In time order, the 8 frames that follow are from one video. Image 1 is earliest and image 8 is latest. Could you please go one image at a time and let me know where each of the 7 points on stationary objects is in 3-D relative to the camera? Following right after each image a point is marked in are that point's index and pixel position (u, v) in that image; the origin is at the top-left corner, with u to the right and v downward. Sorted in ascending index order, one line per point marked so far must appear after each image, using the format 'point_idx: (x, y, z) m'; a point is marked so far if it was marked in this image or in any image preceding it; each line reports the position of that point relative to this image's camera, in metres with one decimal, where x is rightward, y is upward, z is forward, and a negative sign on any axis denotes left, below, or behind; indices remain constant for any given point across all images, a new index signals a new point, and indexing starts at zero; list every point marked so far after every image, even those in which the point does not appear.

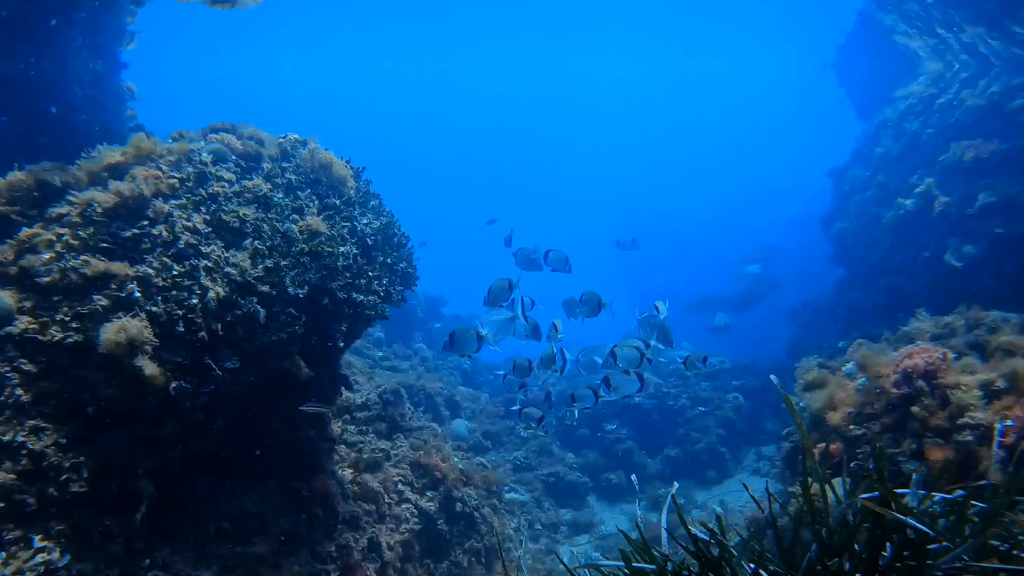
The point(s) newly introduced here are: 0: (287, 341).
0: (-1.5, -0.4, +4.7) m
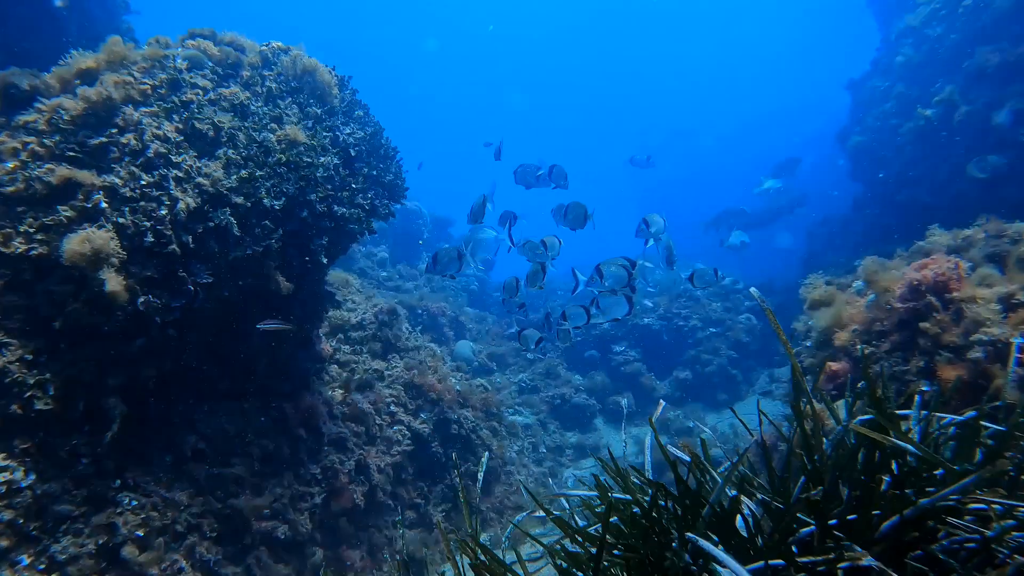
0: (-1.6, +0.2, +4.5) m
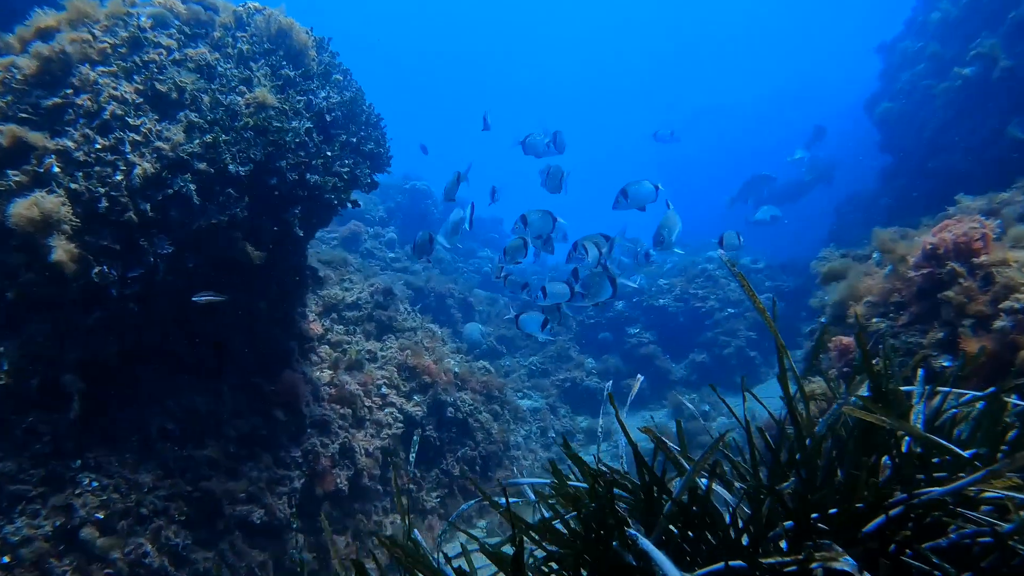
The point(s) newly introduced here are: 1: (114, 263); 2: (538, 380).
0: (-1.7, +0.4, +4.2) m
1: (-2.2, +0.1, +3.8) m
2: (+0.4, -1.4, +10.6) m
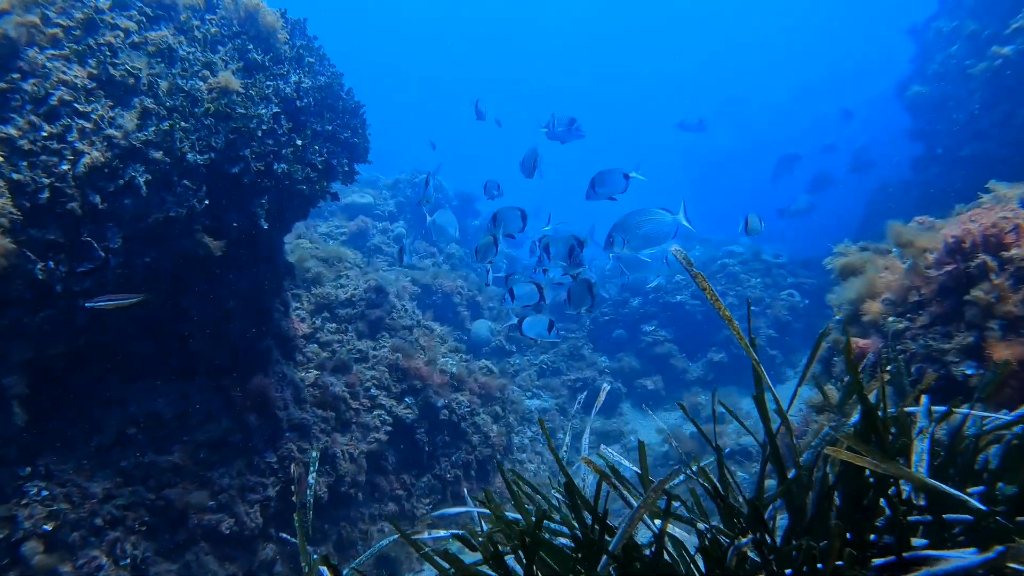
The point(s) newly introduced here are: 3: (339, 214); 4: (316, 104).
0: (-1.9, +0.4, +4.0) m
1: (-2.4, +0.2, +3.6) m
2: (+0.5, -1.4, +10.2) m
3: (-3.0, +1.3, +12.0) m
4: (-1.4, +1.3, +5.0) m
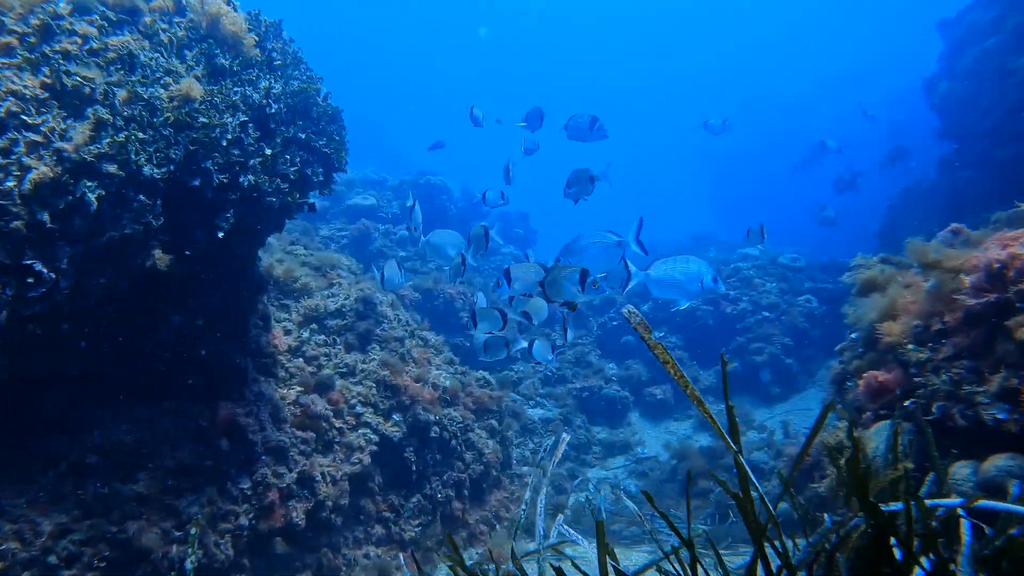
0: (-2.0, +0.3, +3.7) m
1: (-2.5, 0.0, +3.4) m
2: (+0.6, -1.4, +9.9) m
3: (-2.9, +1.2, +11.8) m
4: (-1.5, +1.2, +4.7) m
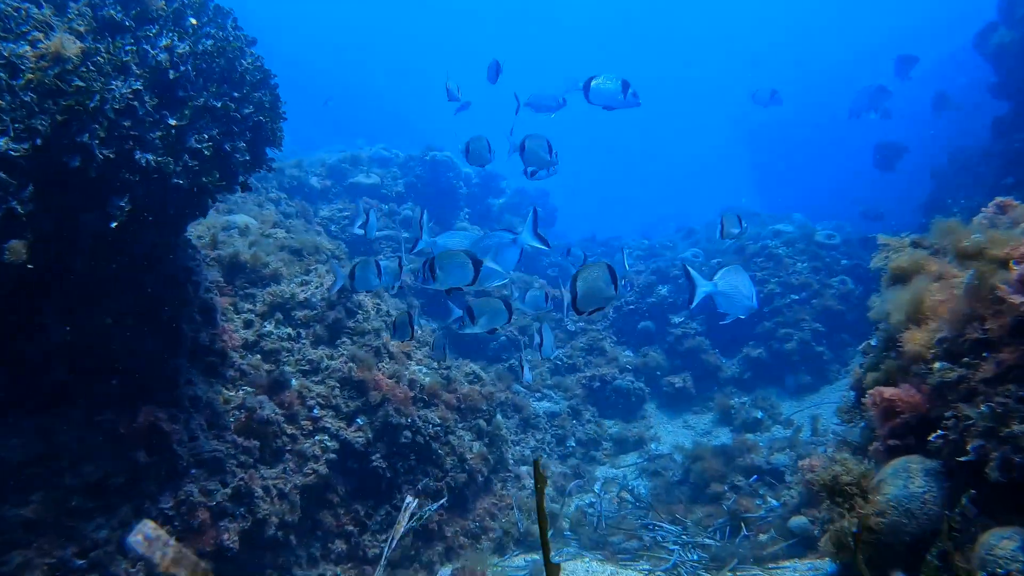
0: (-2.3, +0.3, +3.1) m
1: (-2.8, 0.0, +2.8) m
2: (+0.7, -1.2, +9.2) m
3: (-2.8, +1.5, +11.2) m
4: (-1.8, +1.3, +4.1) m
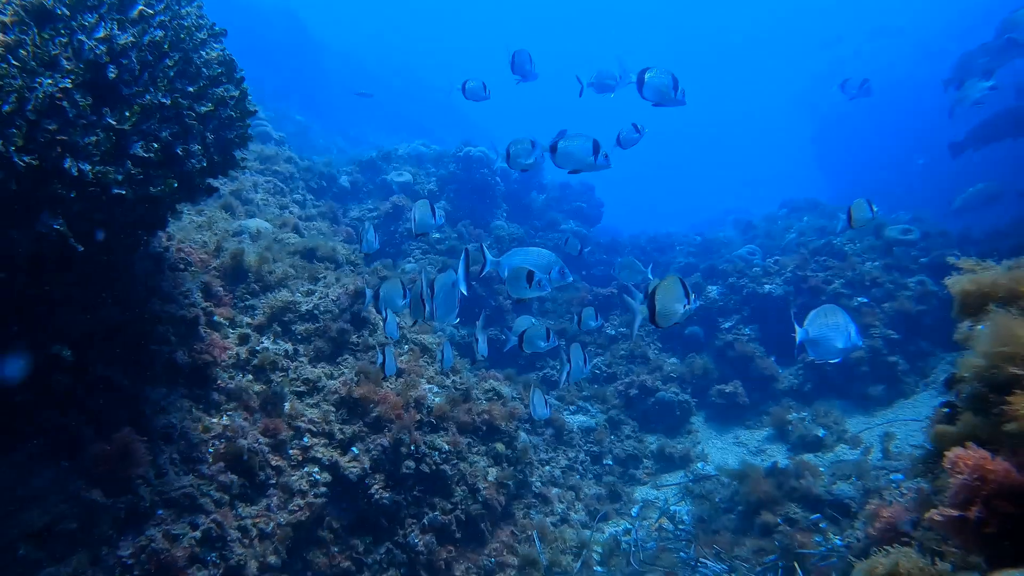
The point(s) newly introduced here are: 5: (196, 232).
0: (-2.4, +0.2, +2.7) m
1: (-3.0, -0.1, +2.5) m
2: (+1.1, -1.2, +8.6) m
3: (-2.2, +1.4, +10.8) m
4: (-1.8, +1.1, +3.6) m
5: (-3.0, +0.5, +6.4) m
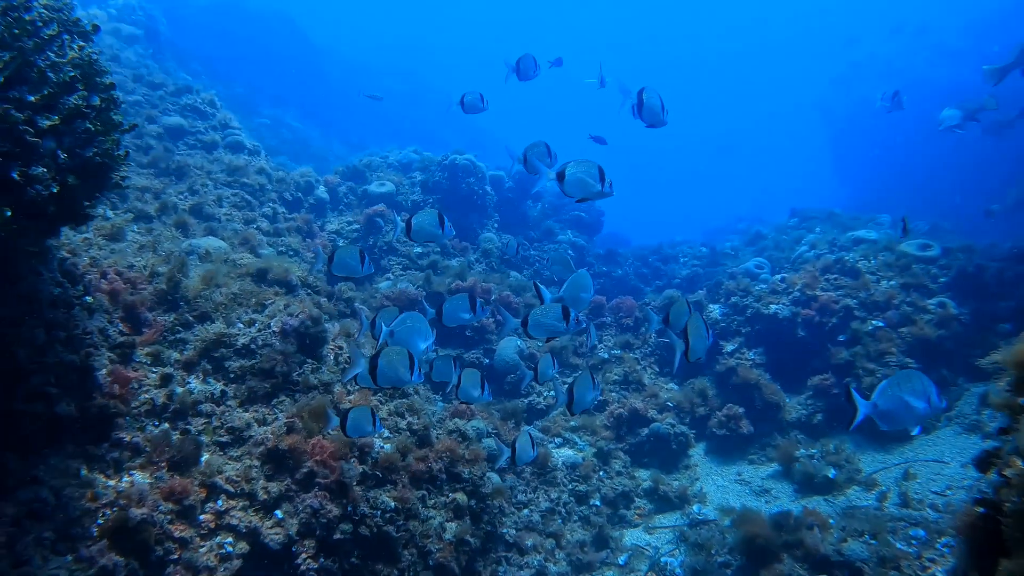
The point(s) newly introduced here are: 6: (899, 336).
0: (-2.8, -0.1, +2.1) m
1: (-3.3, -0.3, +1.9) m
2: (+0.9, -1.5, +7.9) m
3: (-2.3, +1.2, +10.2) m
4: (-2.1, +0.9, +3.0) m
5: (-3.2, +0.3, +5.8) m
6: (+4.5, -0.5, +7.9) m
